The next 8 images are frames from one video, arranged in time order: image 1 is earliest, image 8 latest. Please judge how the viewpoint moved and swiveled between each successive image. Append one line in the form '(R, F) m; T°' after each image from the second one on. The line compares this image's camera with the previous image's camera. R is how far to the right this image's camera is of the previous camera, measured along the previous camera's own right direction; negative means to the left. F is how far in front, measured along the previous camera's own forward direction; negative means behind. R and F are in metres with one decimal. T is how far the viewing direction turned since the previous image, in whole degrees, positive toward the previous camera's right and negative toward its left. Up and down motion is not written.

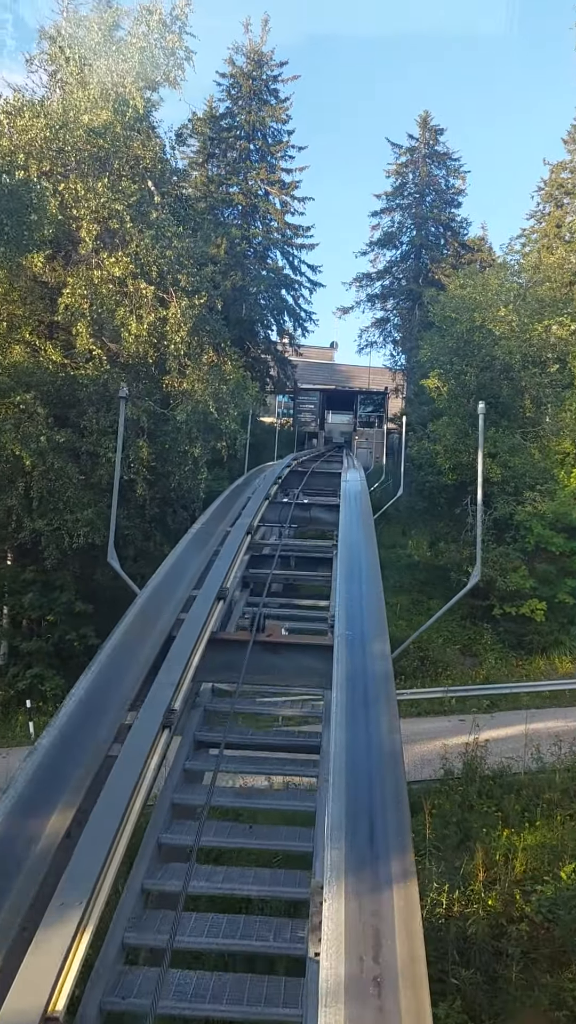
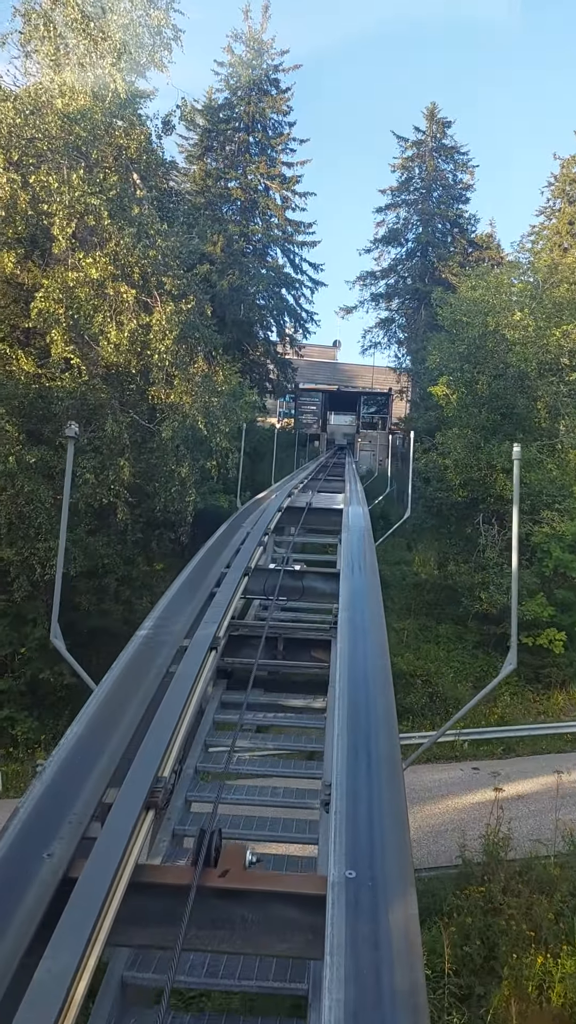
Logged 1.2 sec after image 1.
(+0.1, +1.0) m; 0°
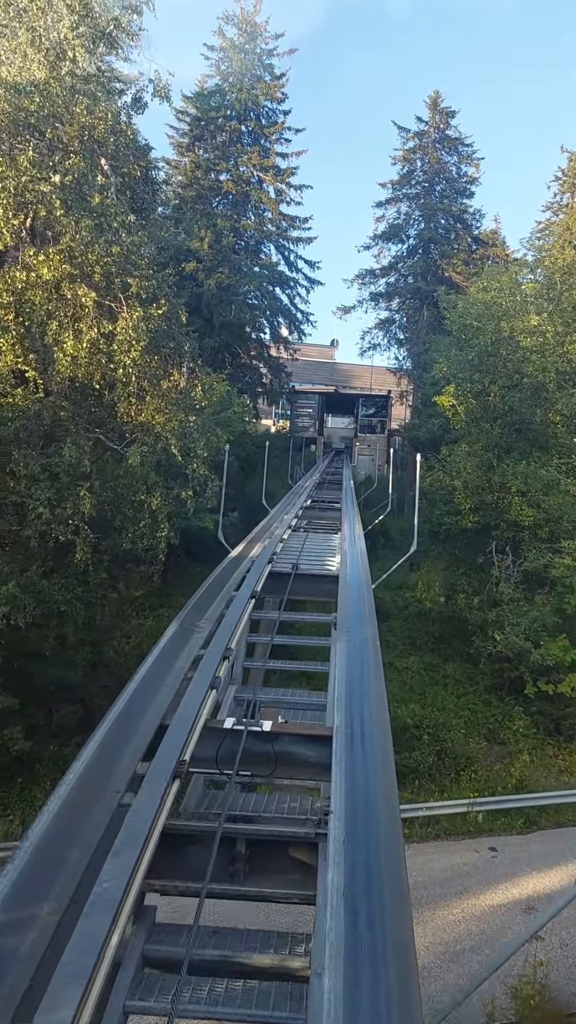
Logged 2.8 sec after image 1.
(+0.1, +1.3) m; 0°
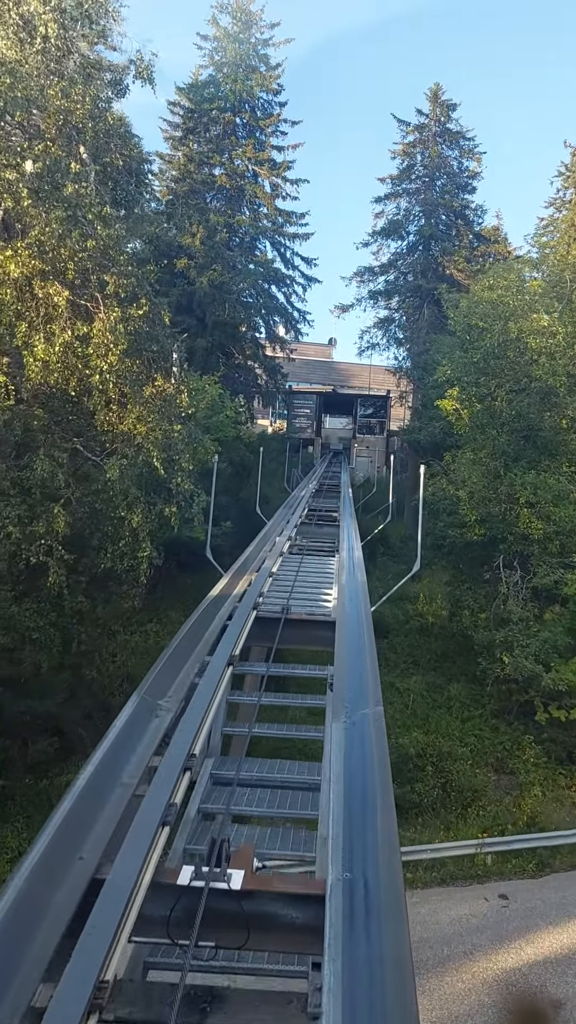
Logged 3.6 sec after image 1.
(0.0, +0.7) m; 0°
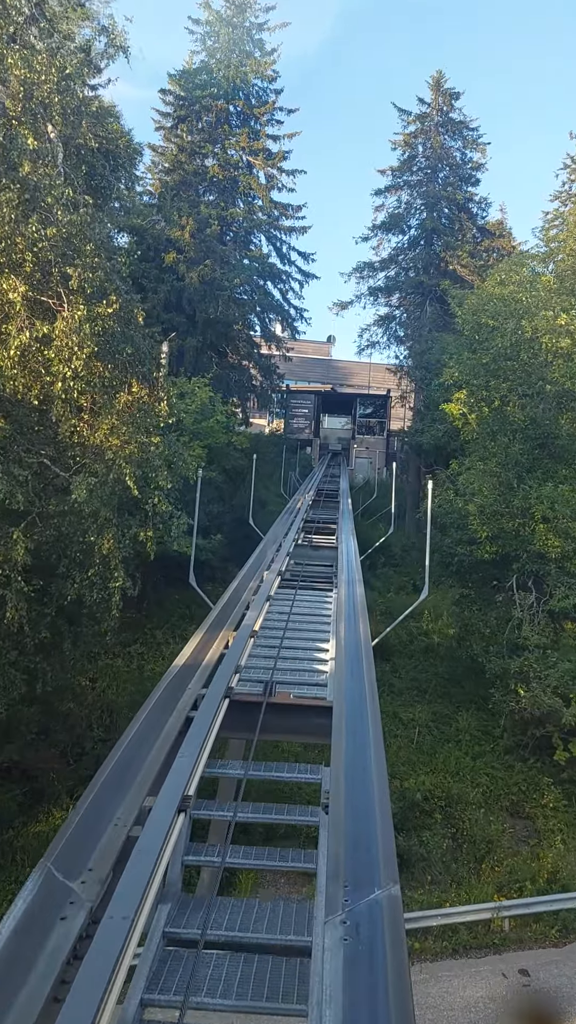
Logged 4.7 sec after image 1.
(+0.1, +0.9) m; 0°
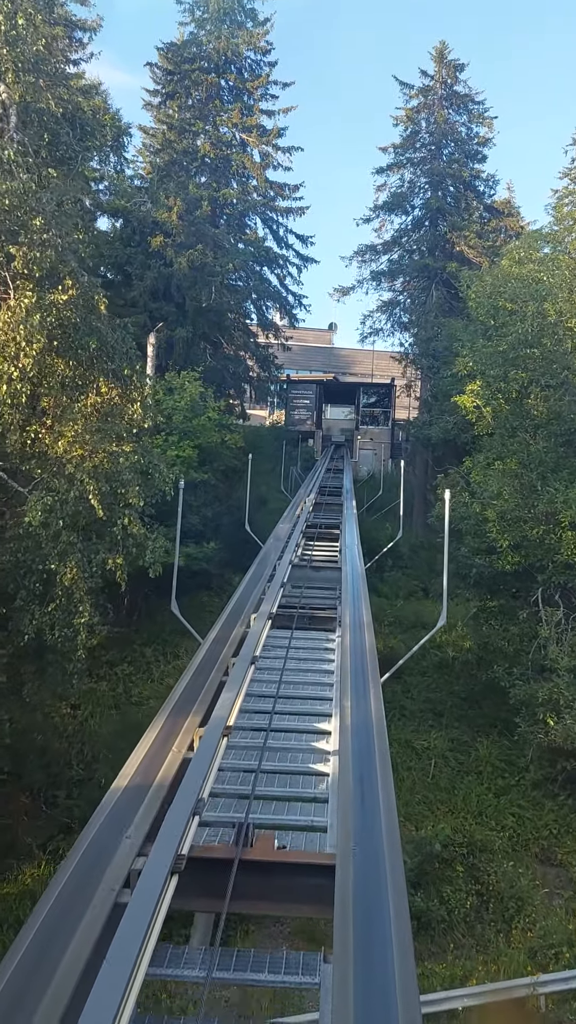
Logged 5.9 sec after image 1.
(+0.1, +1.0) m; 0°
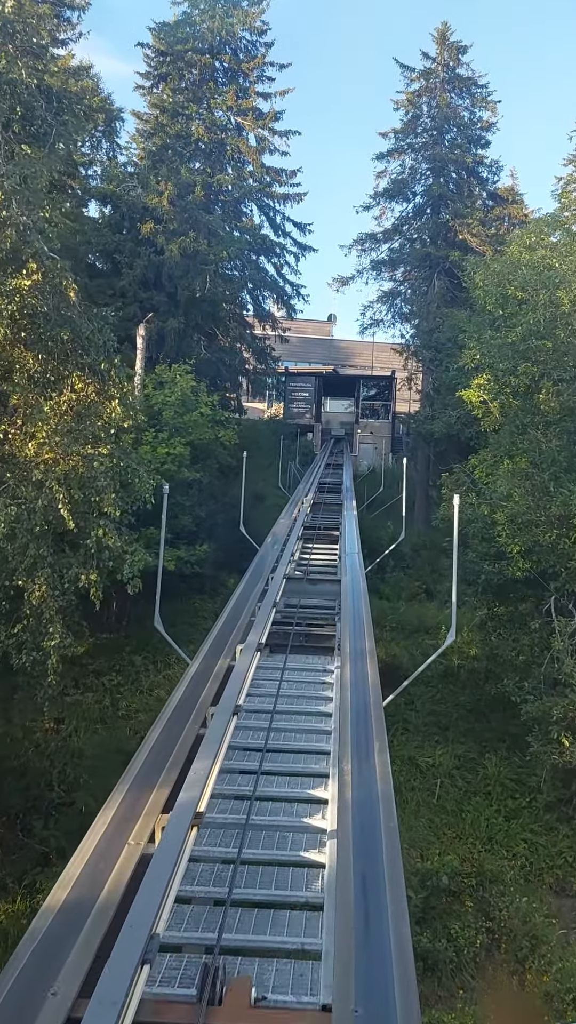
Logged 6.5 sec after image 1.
(0.0, +0.6) m; 0°
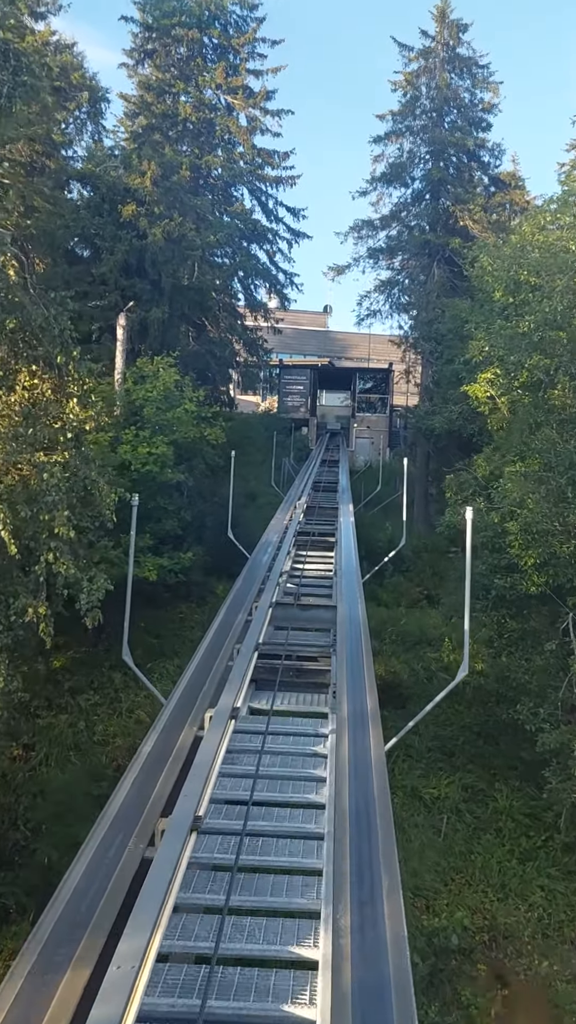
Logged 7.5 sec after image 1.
(+0.1, +0.8) m; 0°
